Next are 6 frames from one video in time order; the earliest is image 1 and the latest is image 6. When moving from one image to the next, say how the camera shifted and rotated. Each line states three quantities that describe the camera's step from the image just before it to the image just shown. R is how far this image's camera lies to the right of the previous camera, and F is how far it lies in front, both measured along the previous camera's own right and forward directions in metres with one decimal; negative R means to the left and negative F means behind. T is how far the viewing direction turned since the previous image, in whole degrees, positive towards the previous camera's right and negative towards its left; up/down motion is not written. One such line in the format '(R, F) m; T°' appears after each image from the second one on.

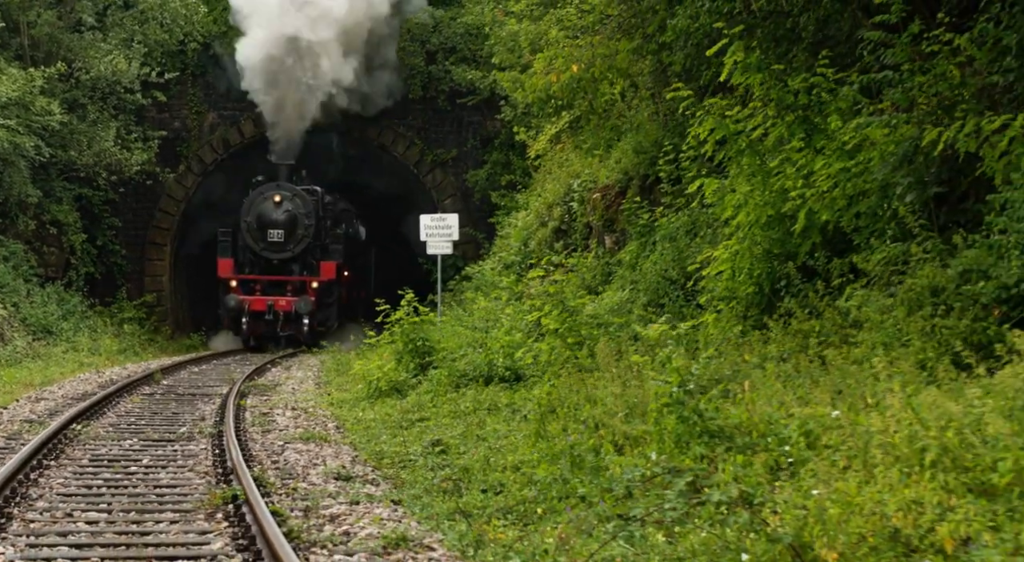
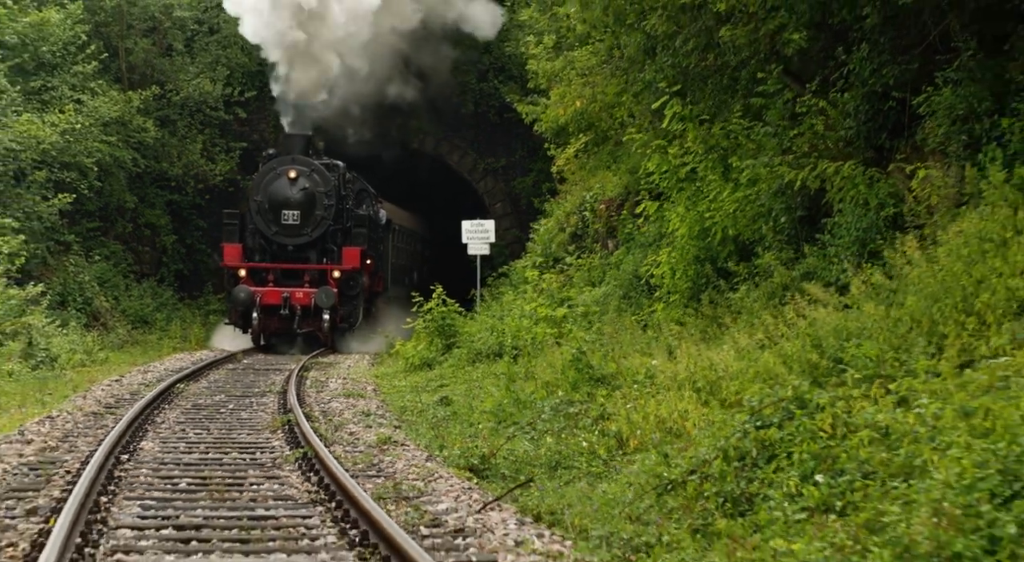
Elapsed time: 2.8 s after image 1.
(+1.0, -3.7) m; -4°
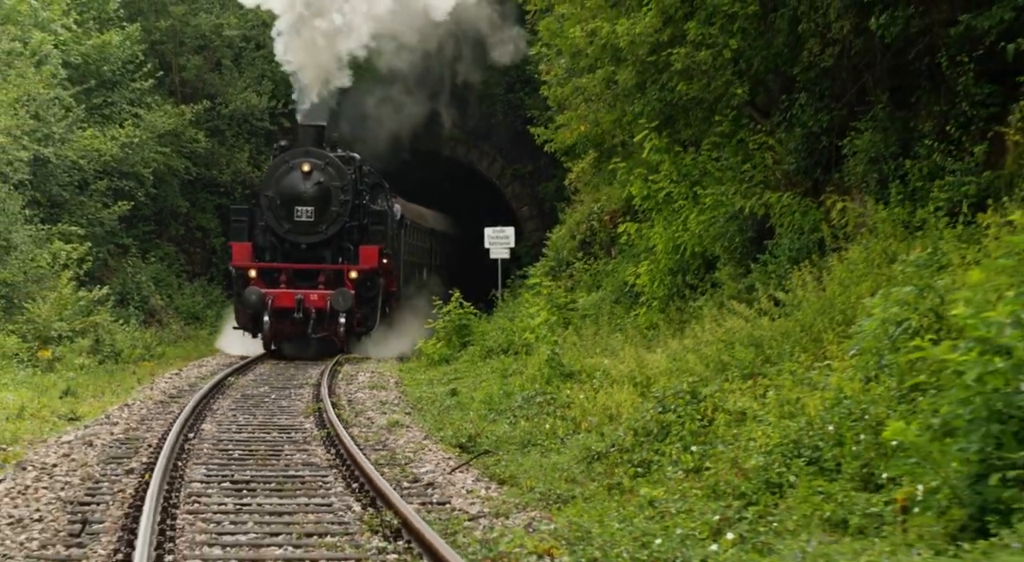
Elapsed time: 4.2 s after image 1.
(+0.6, -2.5) m; -2°
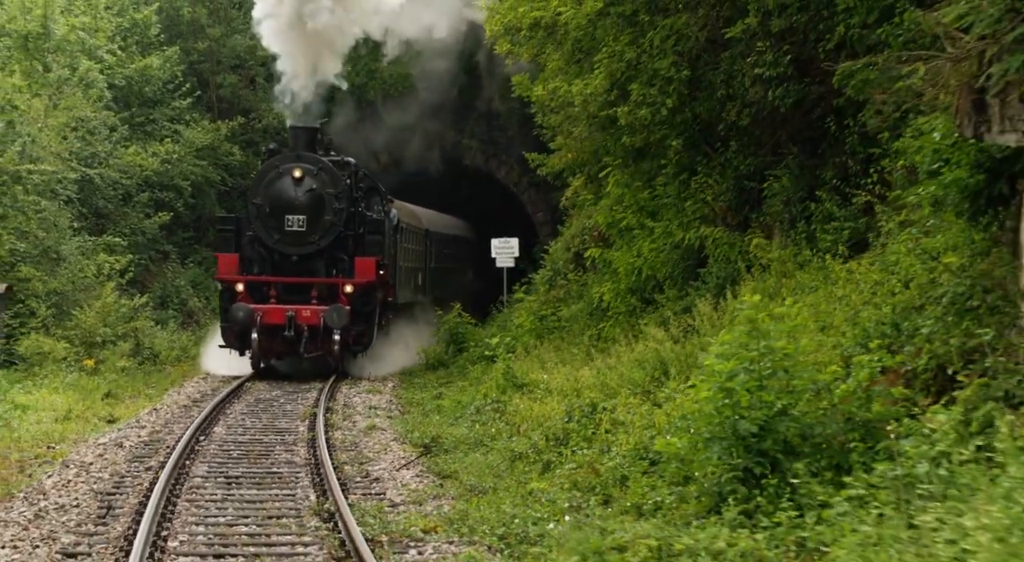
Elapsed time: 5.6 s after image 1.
(+1.1, -2.5) m; -2°
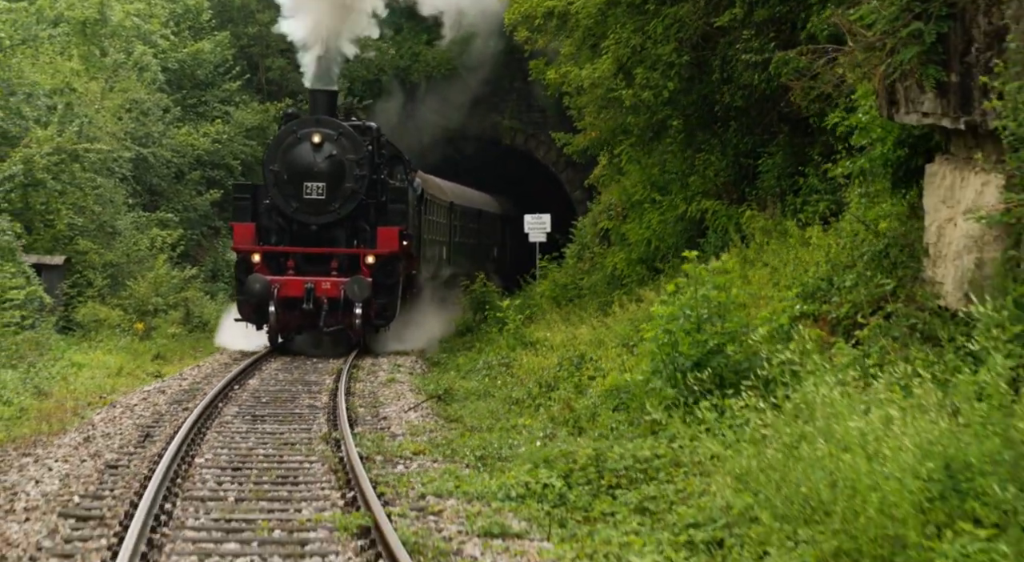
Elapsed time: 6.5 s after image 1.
(+0.6, -1.4) m; -3°
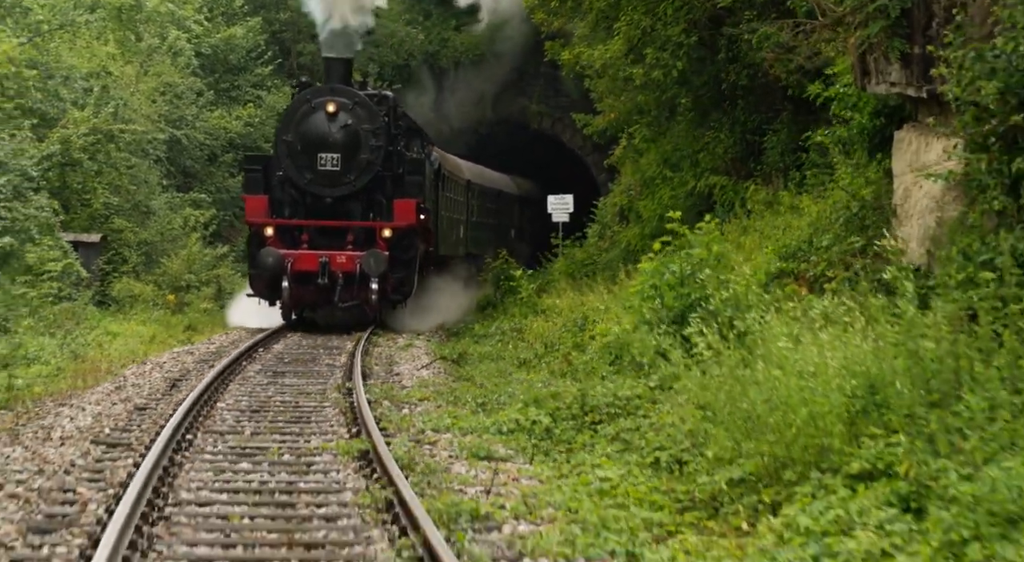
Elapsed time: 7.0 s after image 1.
(+0.3, -0.7) m; -2°
